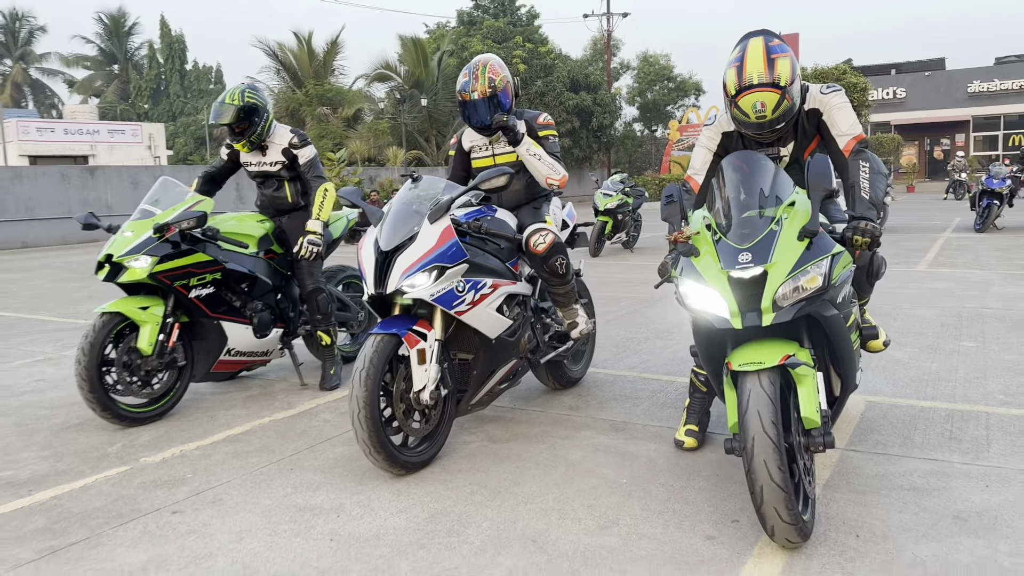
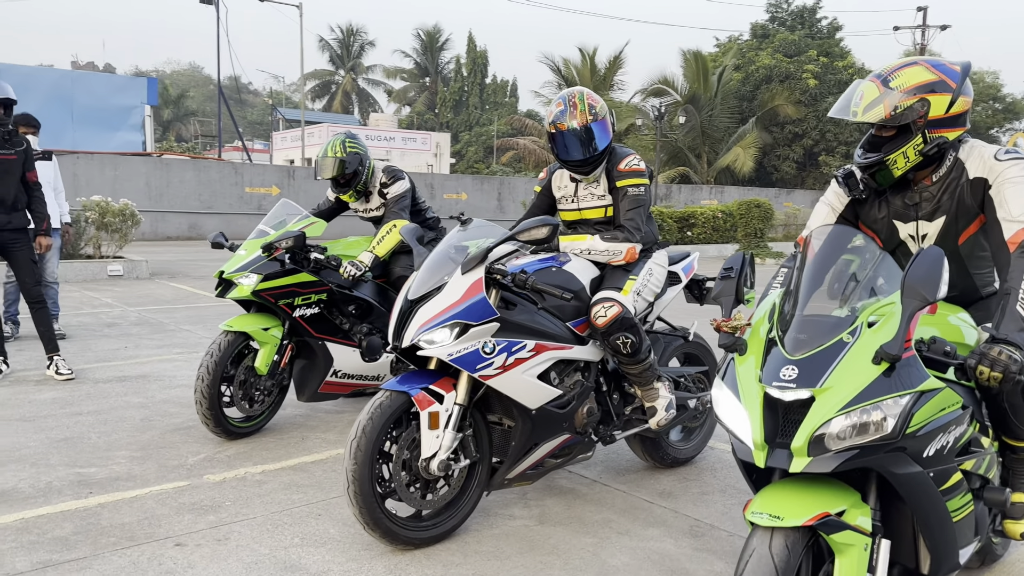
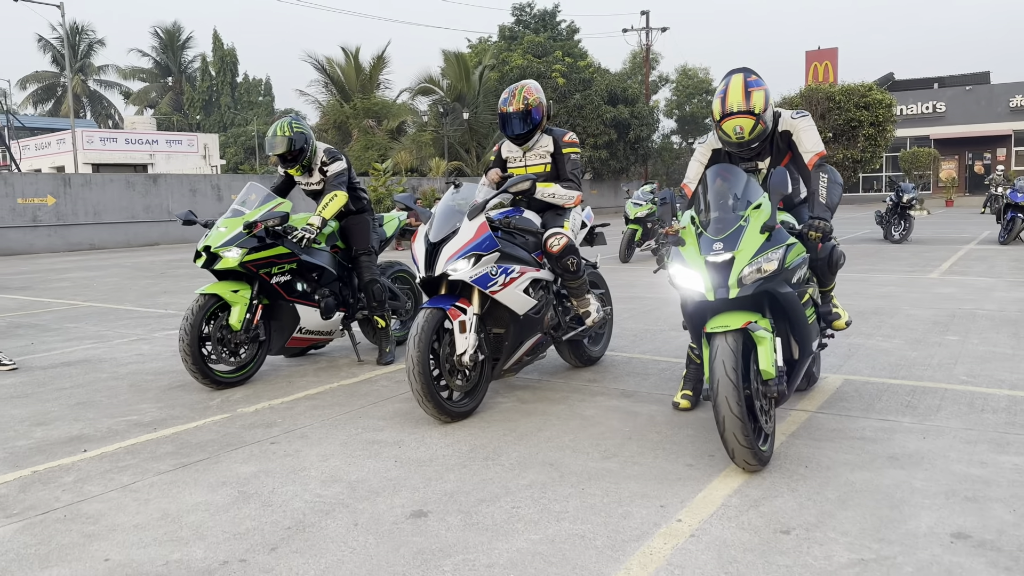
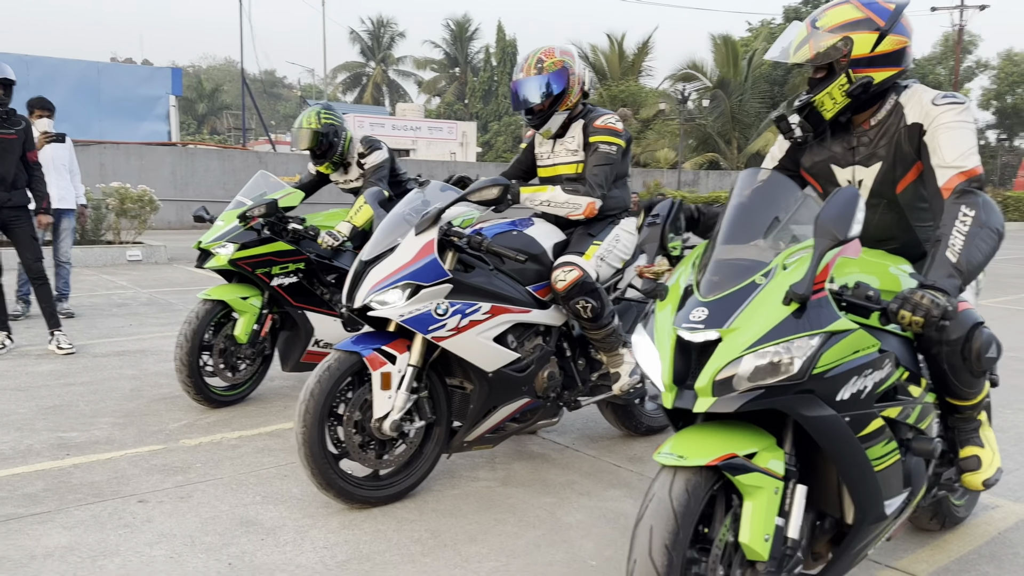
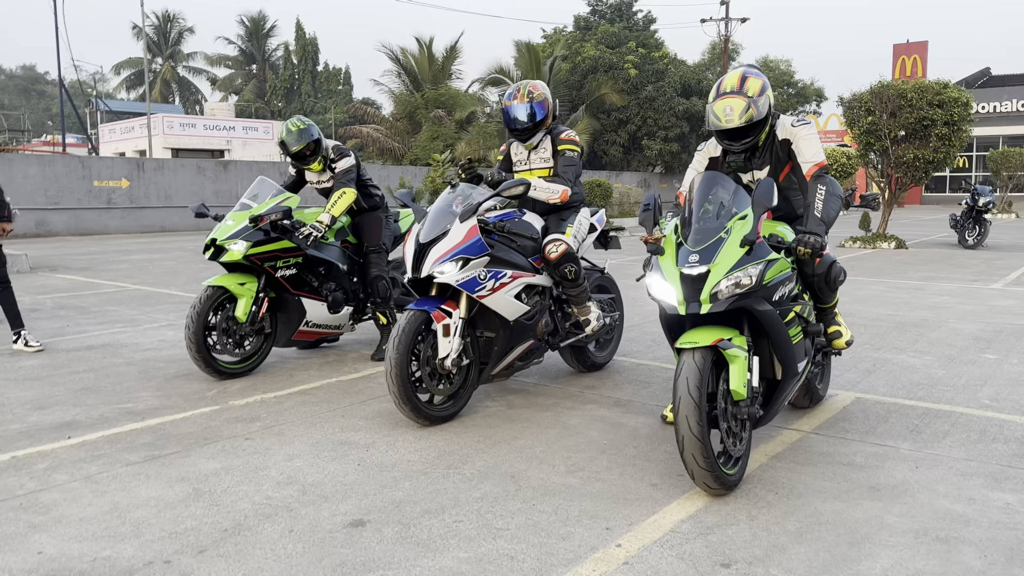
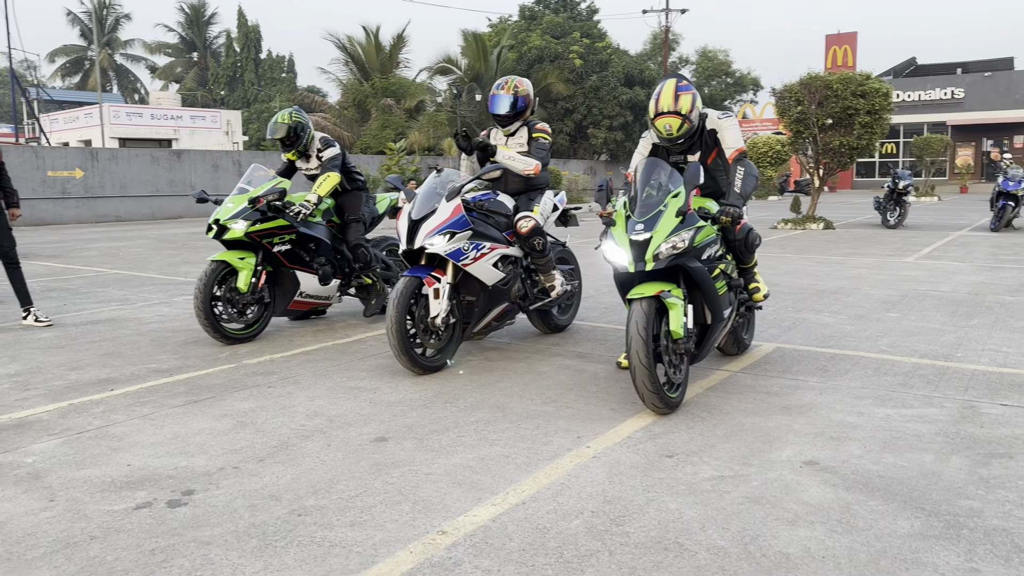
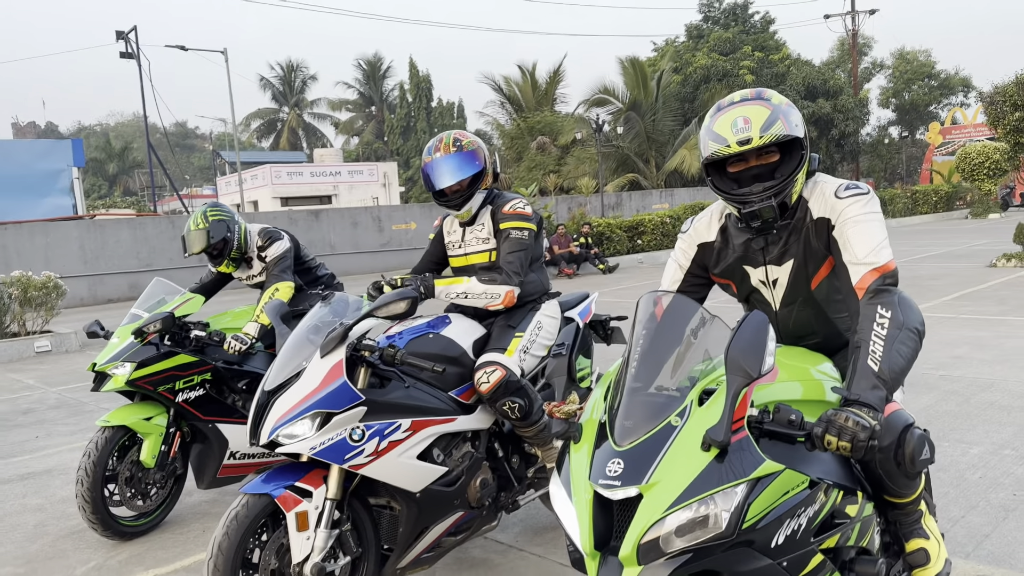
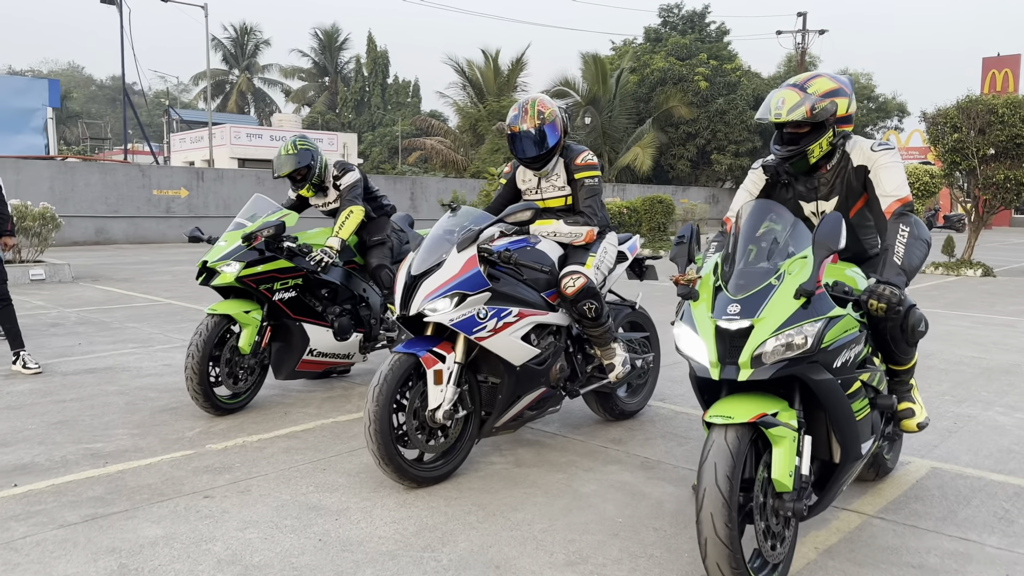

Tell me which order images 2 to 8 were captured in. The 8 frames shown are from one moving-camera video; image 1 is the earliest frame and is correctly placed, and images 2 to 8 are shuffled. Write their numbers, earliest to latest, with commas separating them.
3, 6, 5, 8, 2, 4, 7
